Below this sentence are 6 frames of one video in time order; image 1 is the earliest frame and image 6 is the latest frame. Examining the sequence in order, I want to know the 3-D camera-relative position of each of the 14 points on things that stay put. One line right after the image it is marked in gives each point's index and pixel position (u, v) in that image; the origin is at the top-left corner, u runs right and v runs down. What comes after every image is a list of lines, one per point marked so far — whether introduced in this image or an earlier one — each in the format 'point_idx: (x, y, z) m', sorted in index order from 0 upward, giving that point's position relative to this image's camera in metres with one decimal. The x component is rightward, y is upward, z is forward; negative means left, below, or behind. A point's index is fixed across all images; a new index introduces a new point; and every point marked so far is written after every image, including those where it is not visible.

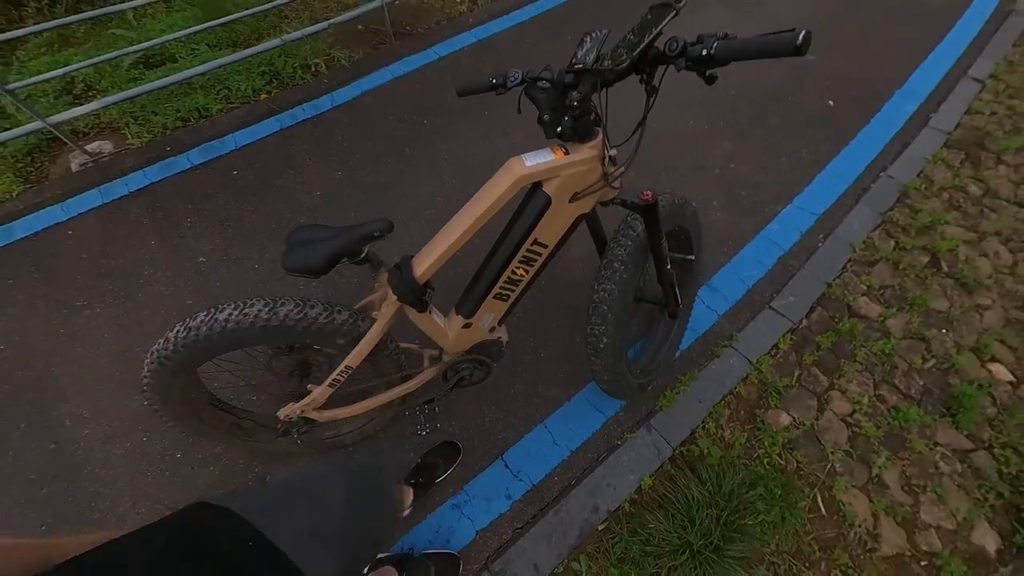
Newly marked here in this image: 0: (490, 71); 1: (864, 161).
0: (-0.3, +2.8, +4.6) m
1: (+3.7, +1.4, +3.8) m
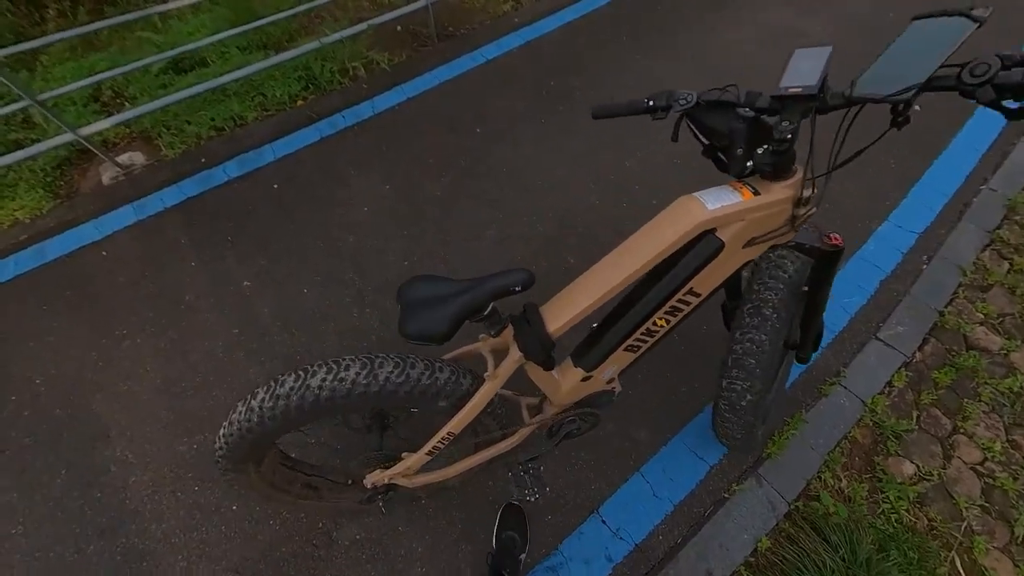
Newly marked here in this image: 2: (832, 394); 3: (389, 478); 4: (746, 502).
0: (+0.4, +2.6, +4.3) m
1: (+4.4, +1.1, +3.4) m
2: (+2.4, -0.8, +2.6) m
3: (-0.6, -1.0, +1.8) m
4: (+1.5, -1.4, +2.3) m
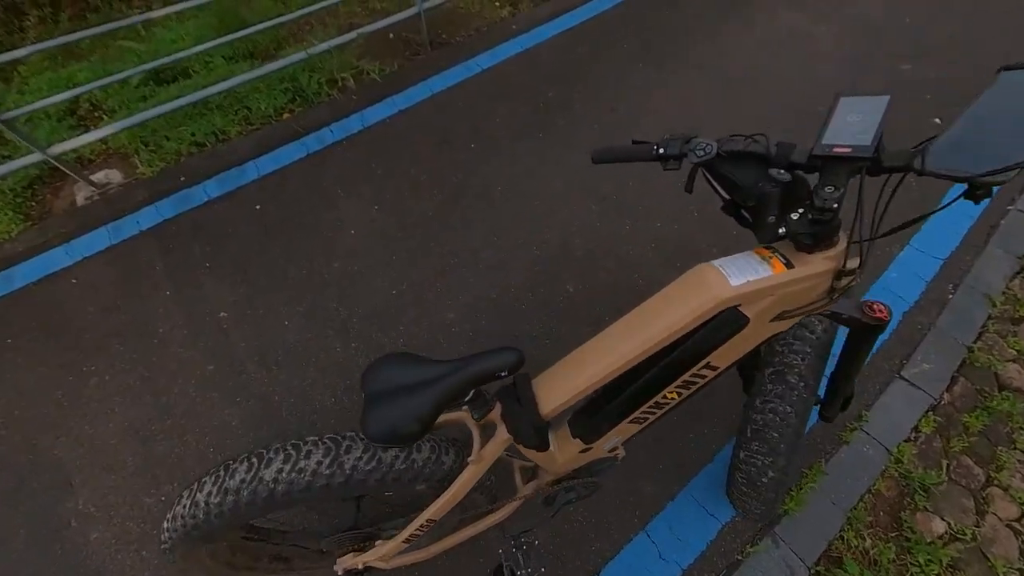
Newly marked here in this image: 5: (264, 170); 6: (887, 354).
0: (+0.3, +2.3, +4.1) m
1: (+4.3, +0.9, +3.2) m
2: (+2.3, -1.0, +2.4) m
3: (-0.7, -1.2, +1.6) m
4: (+1.5, -1.7, +2.1) m
5: (-2.5, +1.2, +3.6) m
6: (+2.8, -0.5, +2.7) m
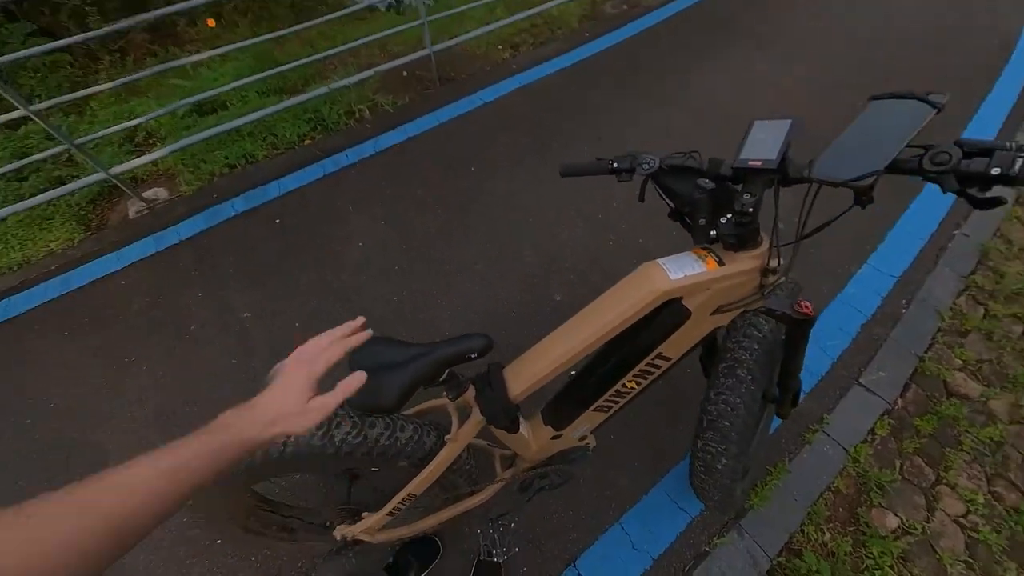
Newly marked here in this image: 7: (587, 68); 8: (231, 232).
0: (+0.2, +2.2, +4.4) m
1: (+4.2, +0.7, +3.5) m
2: (+2.2, -1.1, +2.6) m
3: (-0.8, -1.2, +1.7) m
4: (+1.4, -1.7, +2.2) m
5: (-2.6, +1.1, +3.8) m
6: (+2.7, -0.6, +2.9) m
7: (+1.0, +2.9, +4.7) m
8: (-2.8, +0.6, +3.5) m
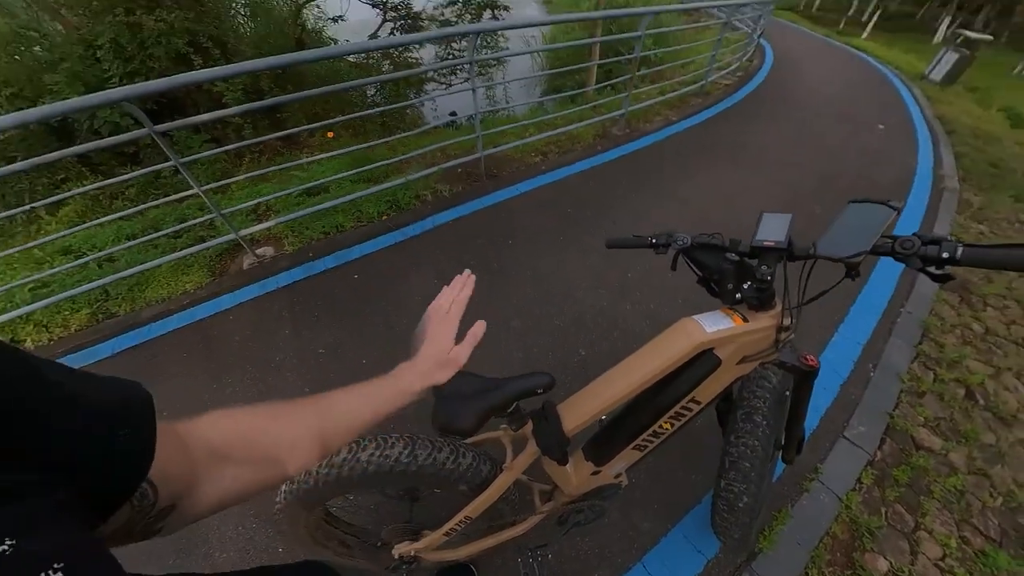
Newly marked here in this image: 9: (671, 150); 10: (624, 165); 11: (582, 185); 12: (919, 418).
0: (+0.4, +1.5, +5.0) m
1: (+4.4, 0.0, +4.2) m
2: (+2.4, -1.6, +2.8) m
3: (-0.6, -1.4, +1.8) m
4: (+1.5, -2.1, +2.4) m
5: (-2.4, +0.6, +4.1) m
6: (+2.9, -1.1, +3.2) m
7: (+1.2, +2.1, +5.5) m
8: (-2.6, +0.1, +3.7) m
9: (+2.2, +2.1, +5.5) m
10: (+1.5, +1.8, +5.3) m
11: (+0.8, +1.5, +5.0) m
12: (+3.8, -1.2, +3.3) m
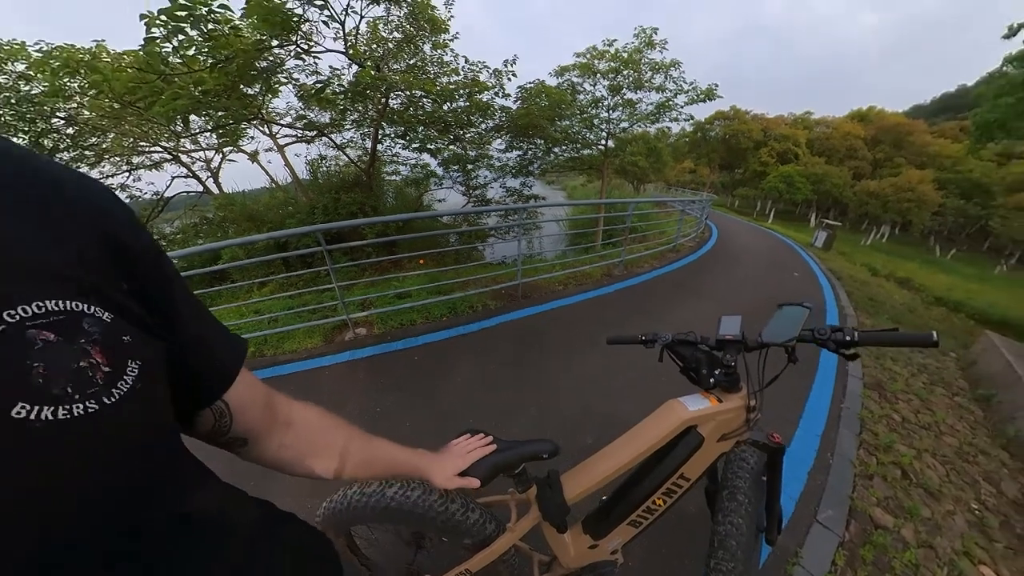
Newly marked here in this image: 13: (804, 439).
0: (+0.9, -0.3, +6.6) m
1: (+4.6, -1.6, +4.7) m
2: (+2.4, -2.4, +3.1) m
3: (-0.6, -1.7, +2.6) m
4: (+1.4, -2.6, +2.6) m
5: (-2.0, -0.6, +5.7) m
6: (+2.9, -2.2, +3.6) m
7: (+1.8, 0.0, +7.1) m
8: (-2.3, -0.9, +5.2) m
9: (+2.9, -0.1, +7.1) m
10: (+2.0, -0.2, +6.8) m
11: (+1.3, -0.4, +6.5) m
12: (+3.8, -2.3, +3.5) m
13: (+3.5, -1.9, +4.2) m
